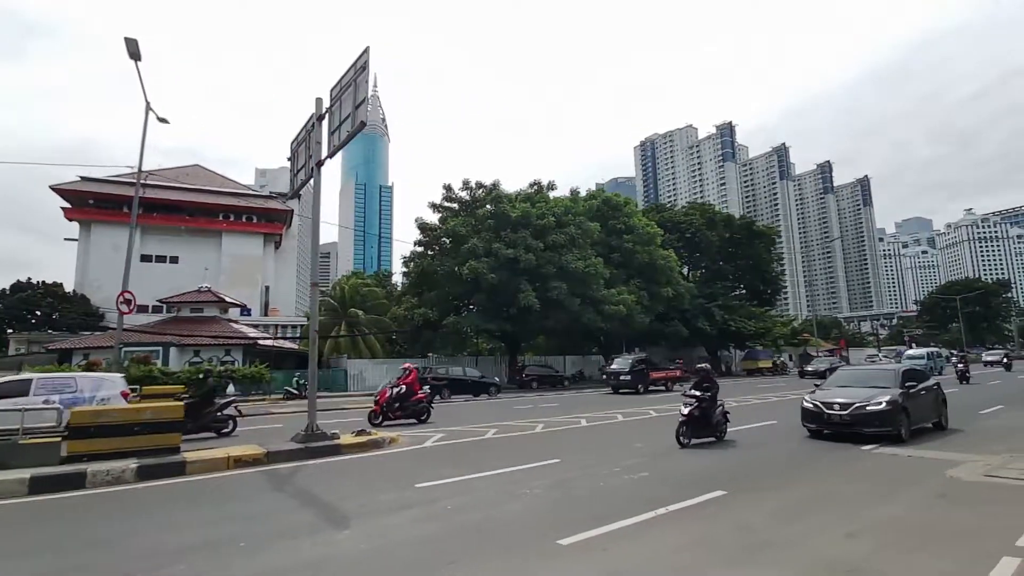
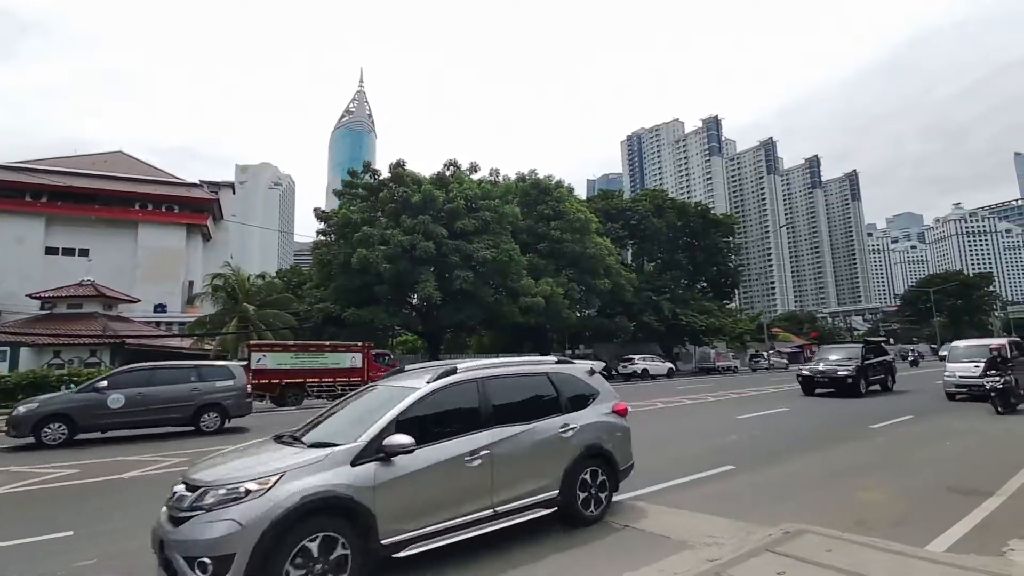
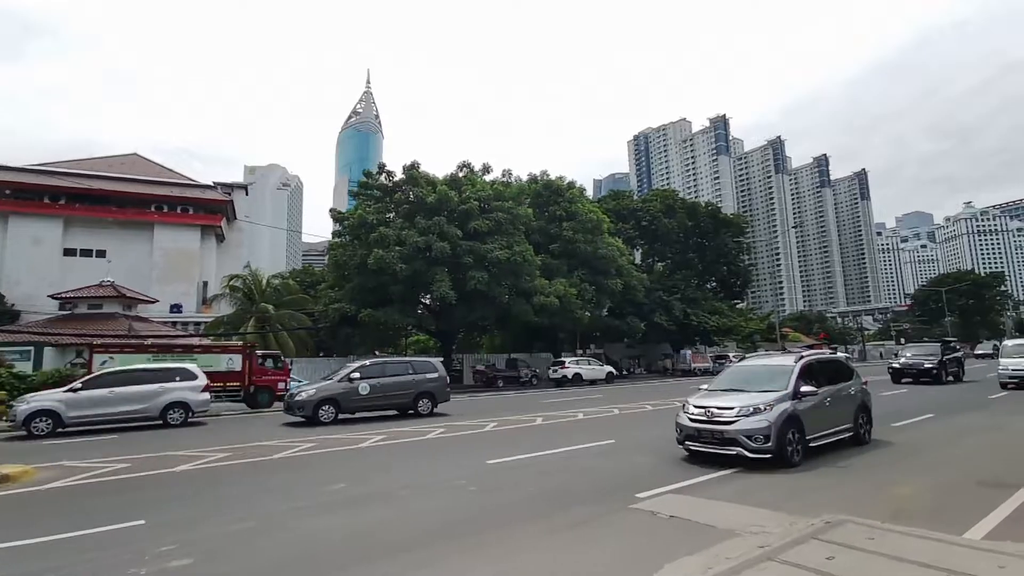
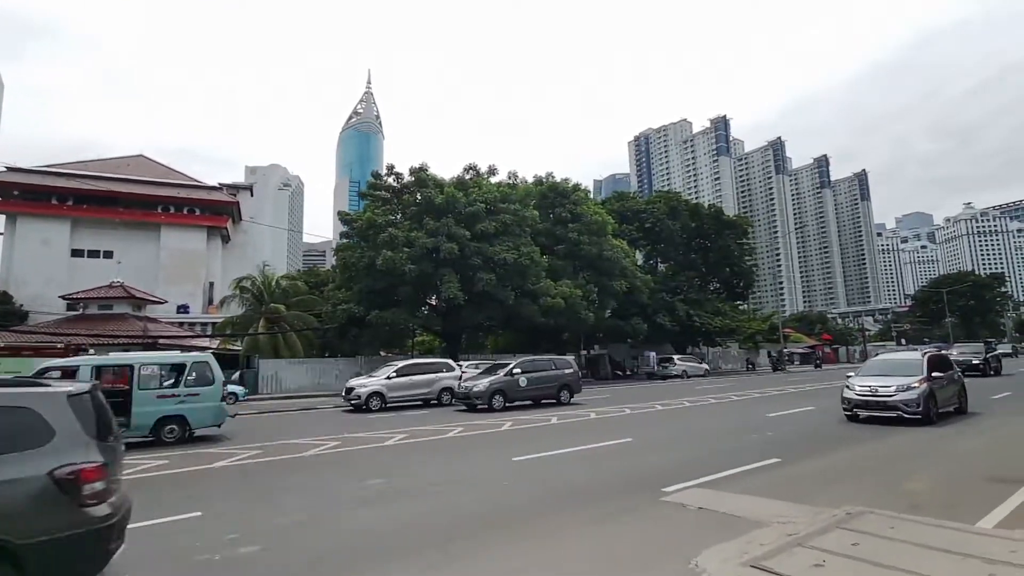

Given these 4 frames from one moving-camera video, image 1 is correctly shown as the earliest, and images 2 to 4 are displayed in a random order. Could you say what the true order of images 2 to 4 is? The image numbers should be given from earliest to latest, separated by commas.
4, 3, 2
